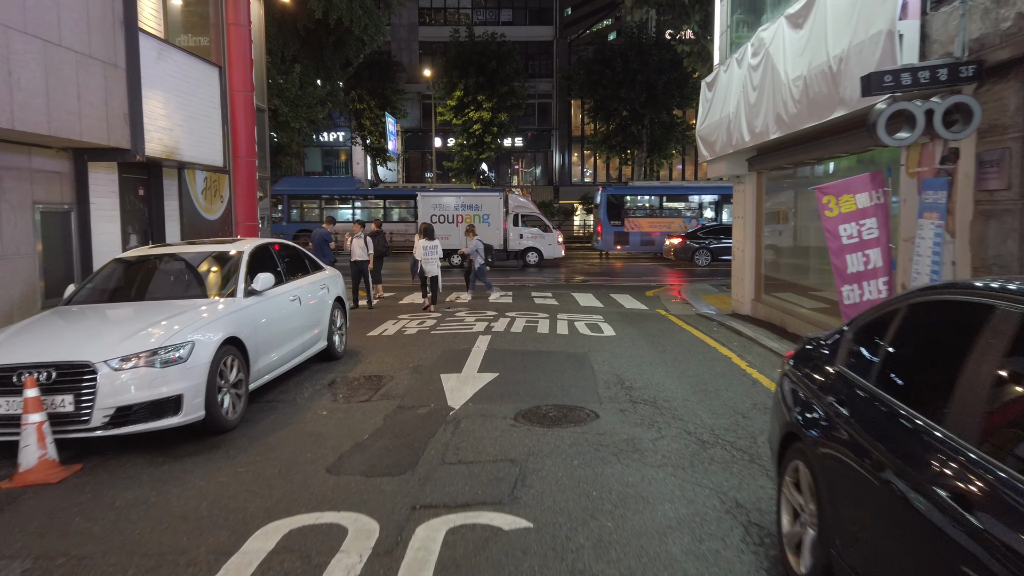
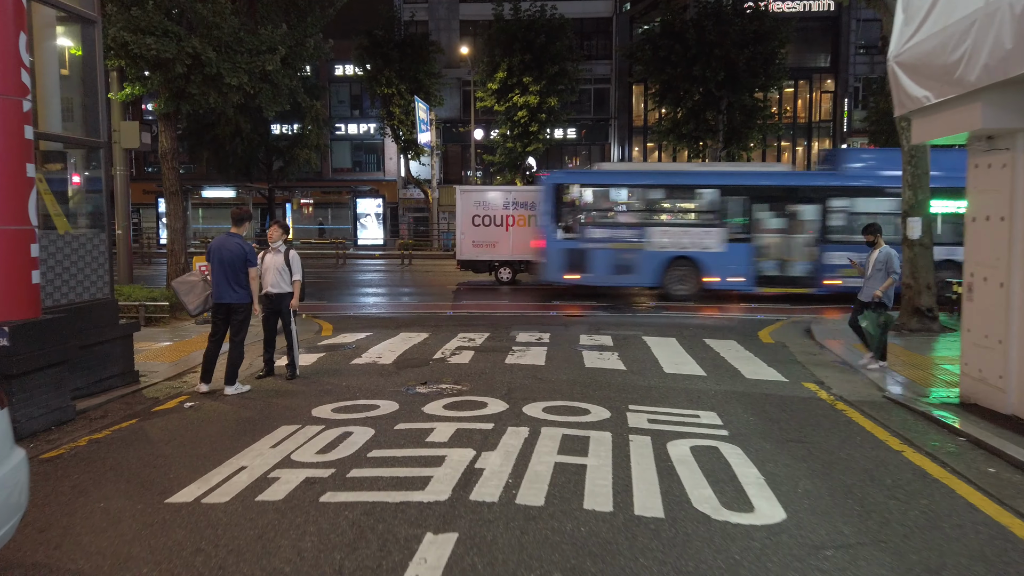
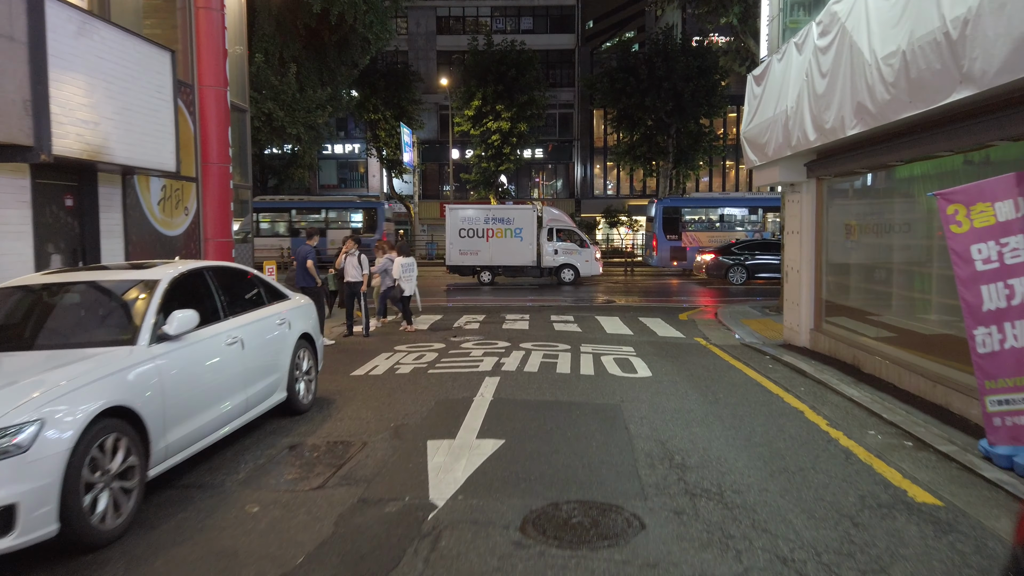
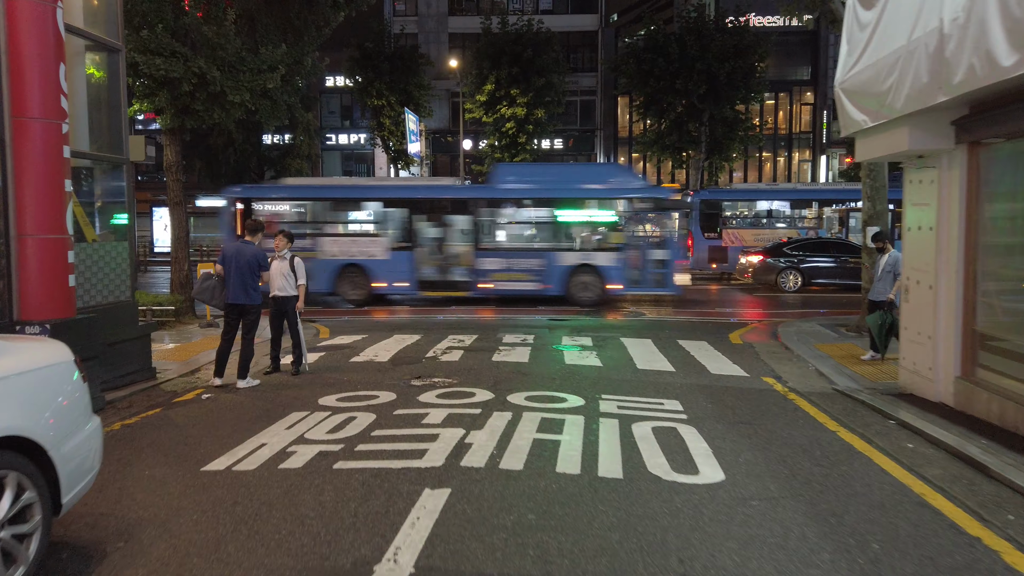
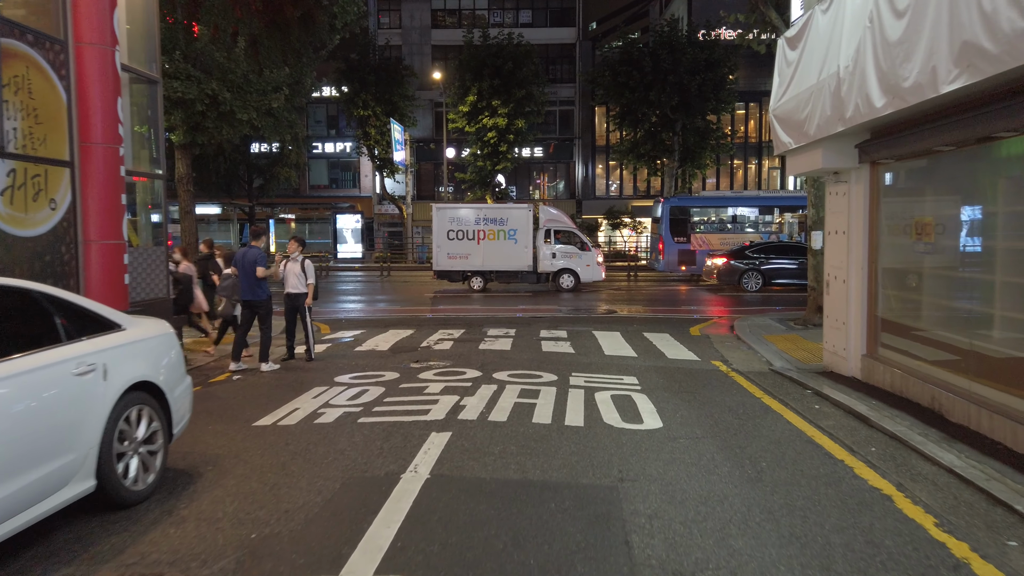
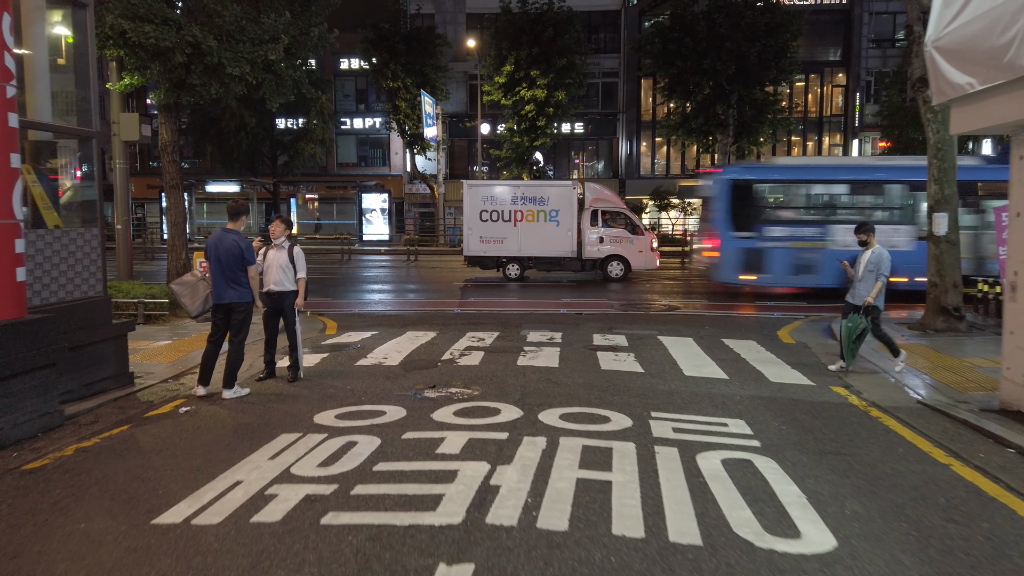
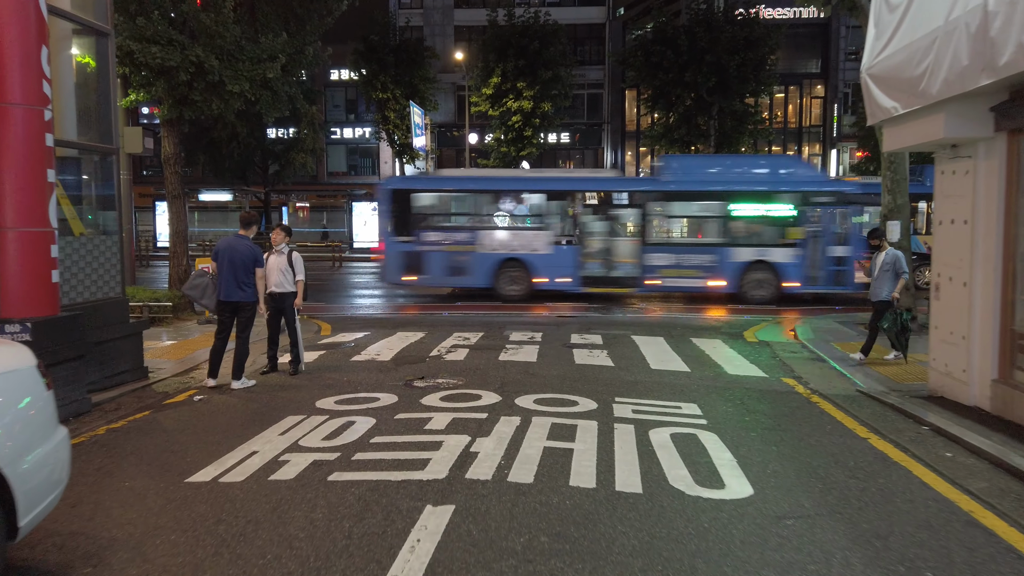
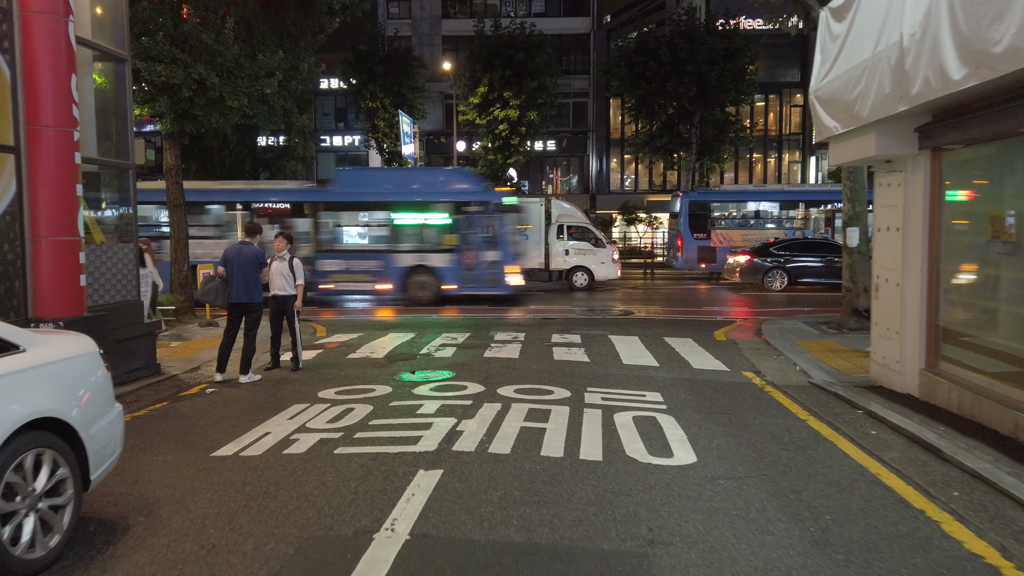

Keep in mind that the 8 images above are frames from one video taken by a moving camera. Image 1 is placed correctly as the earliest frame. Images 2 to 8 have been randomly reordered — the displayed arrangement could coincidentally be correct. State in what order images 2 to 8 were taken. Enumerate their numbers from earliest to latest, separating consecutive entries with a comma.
3, 5, 8, 4, 7, 2, 6
